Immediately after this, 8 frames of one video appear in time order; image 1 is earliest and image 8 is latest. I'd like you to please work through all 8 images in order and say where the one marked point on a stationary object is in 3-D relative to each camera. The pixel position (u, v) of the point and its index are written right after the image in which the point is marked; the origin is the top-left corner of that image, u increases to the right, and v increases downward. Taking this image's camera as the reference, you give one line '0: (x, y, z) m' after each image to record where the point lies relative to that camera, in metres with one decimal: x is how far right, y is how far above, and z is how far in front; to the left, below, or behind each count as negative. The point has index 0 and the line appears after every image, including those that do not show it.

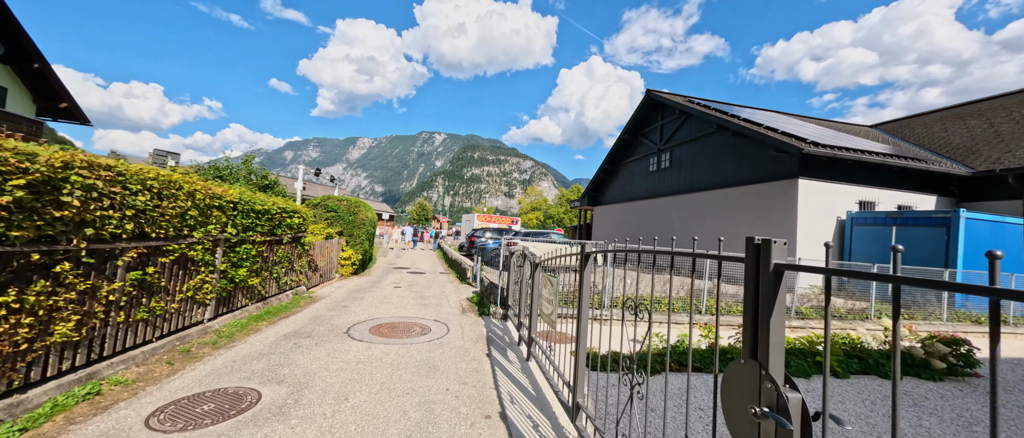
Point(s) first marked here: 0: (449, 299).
0: (-1.5, -1.9, +8.3) m
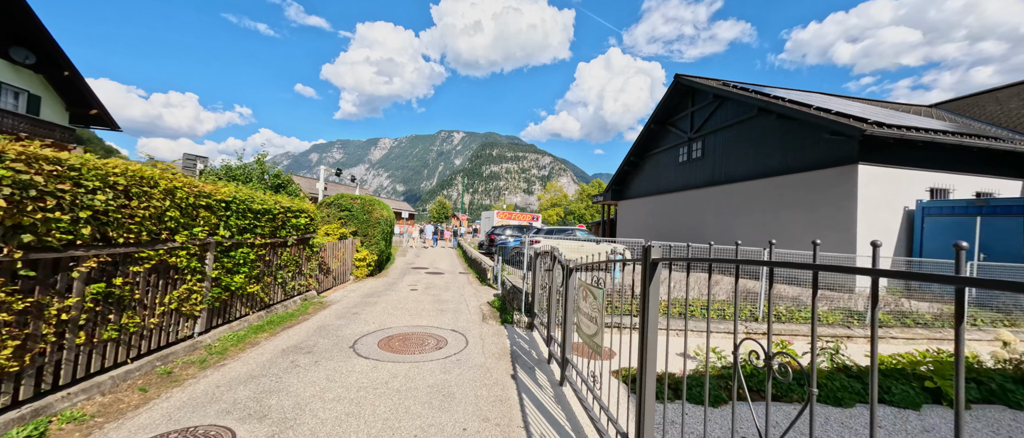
0: (-1.0, -1.9, +7.7) m
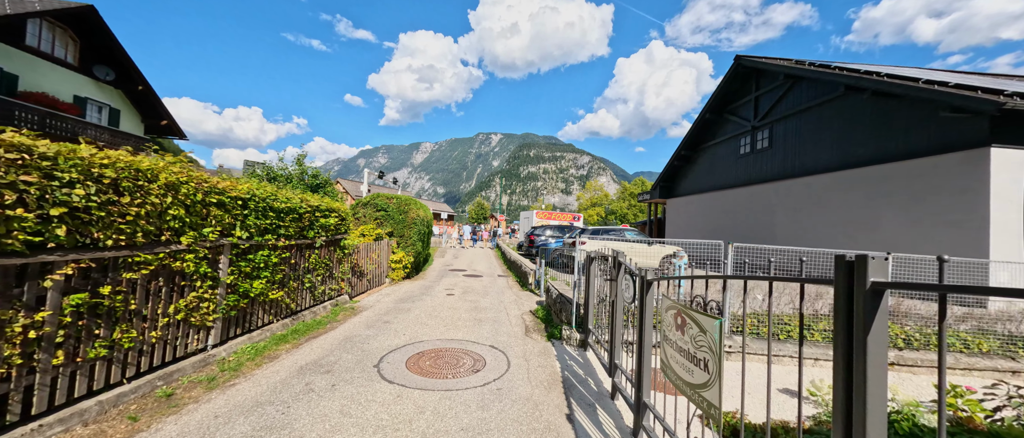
0: (-0.1, -1.8, +6.9) m
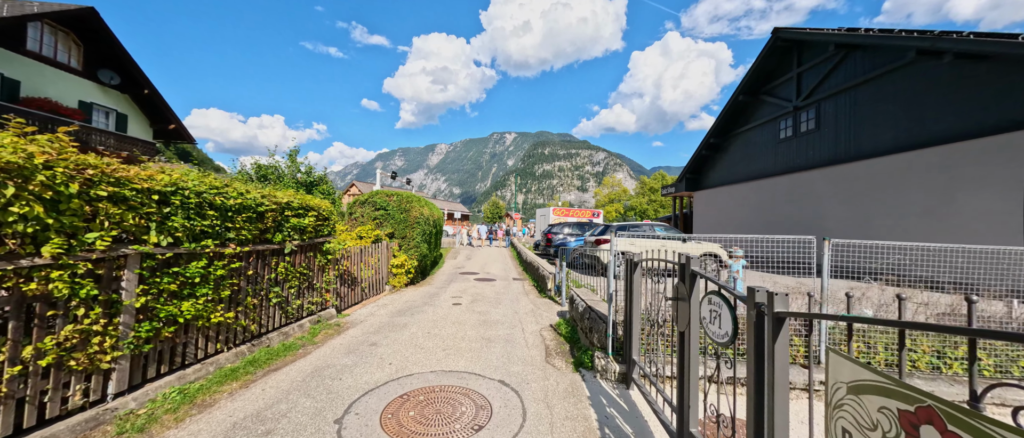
0: (+0.2, -1.8, +5.7) m
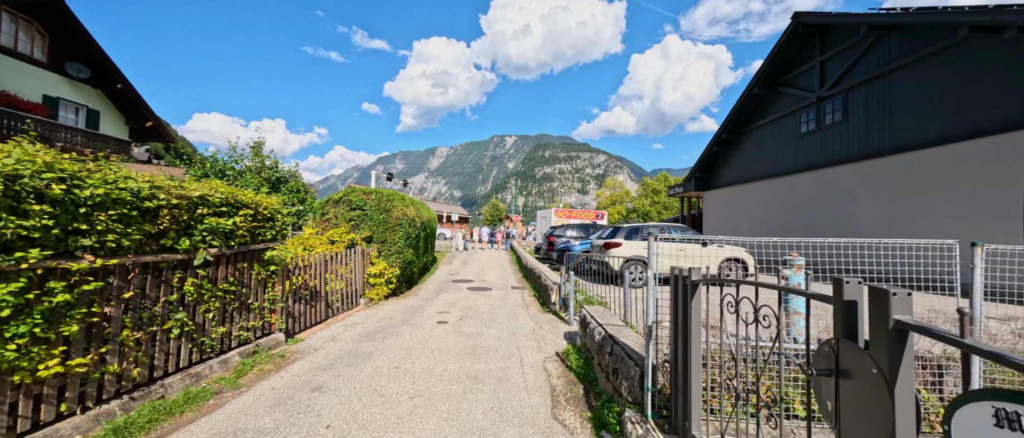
0: (+0.1, -1.8, +4.4) m
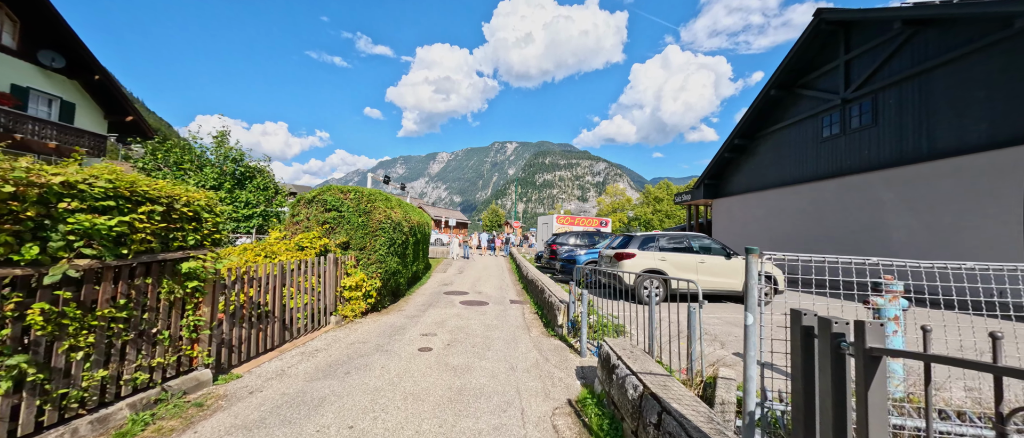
0: (+0.1, -1.8, +3.3) m
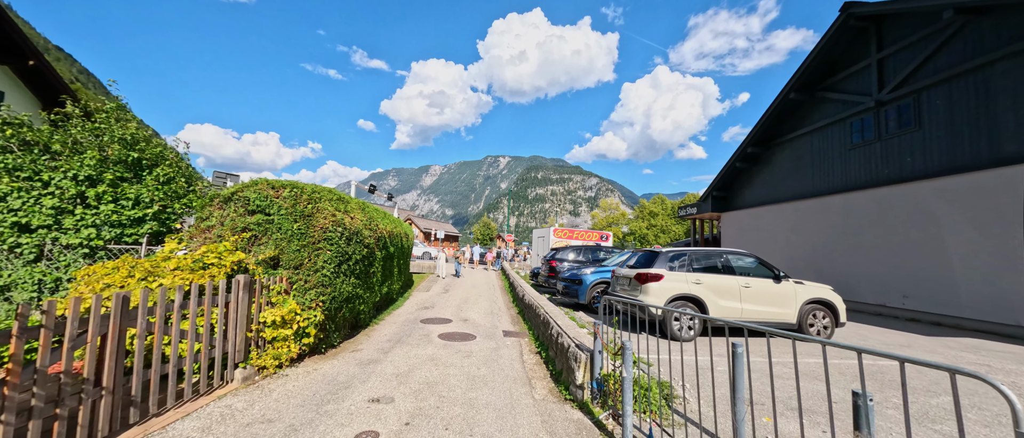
0: (+0.1, -1.8, +1.5) m
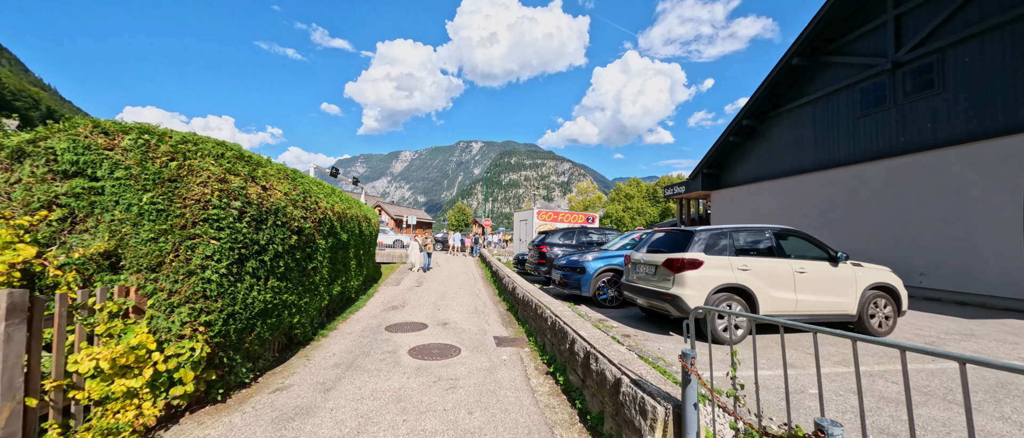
0: (+0.5, -1.6, -0.2) m
